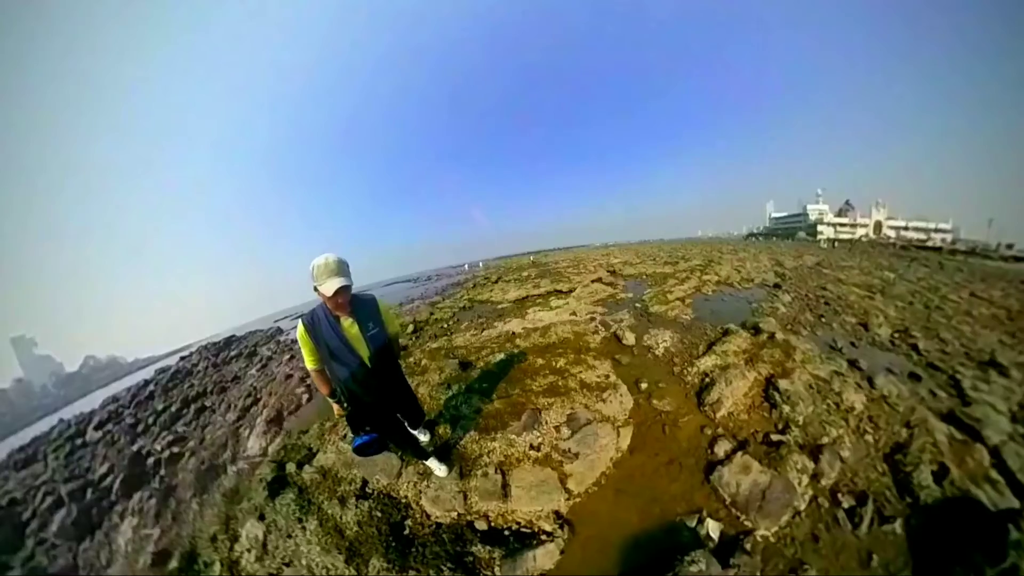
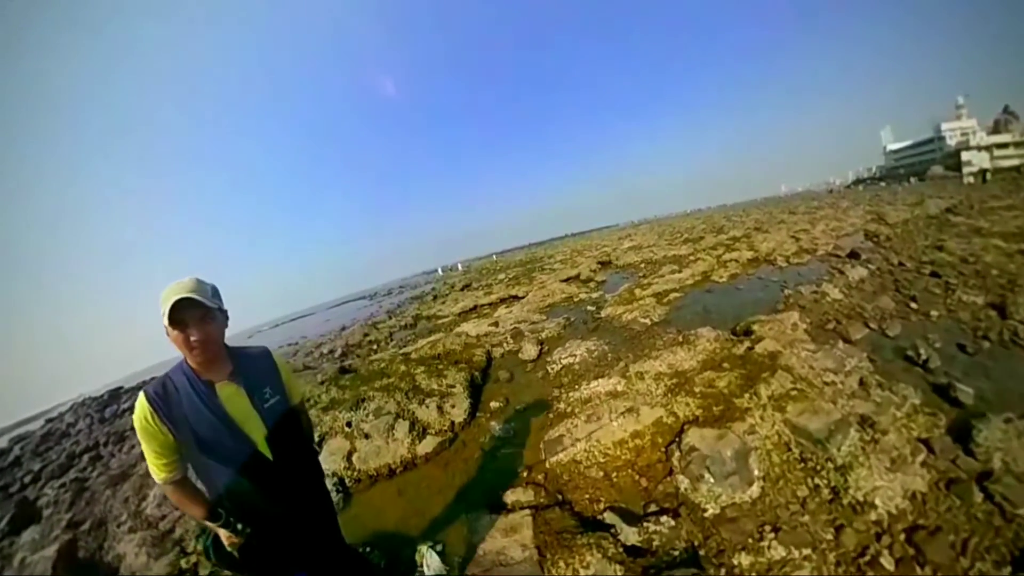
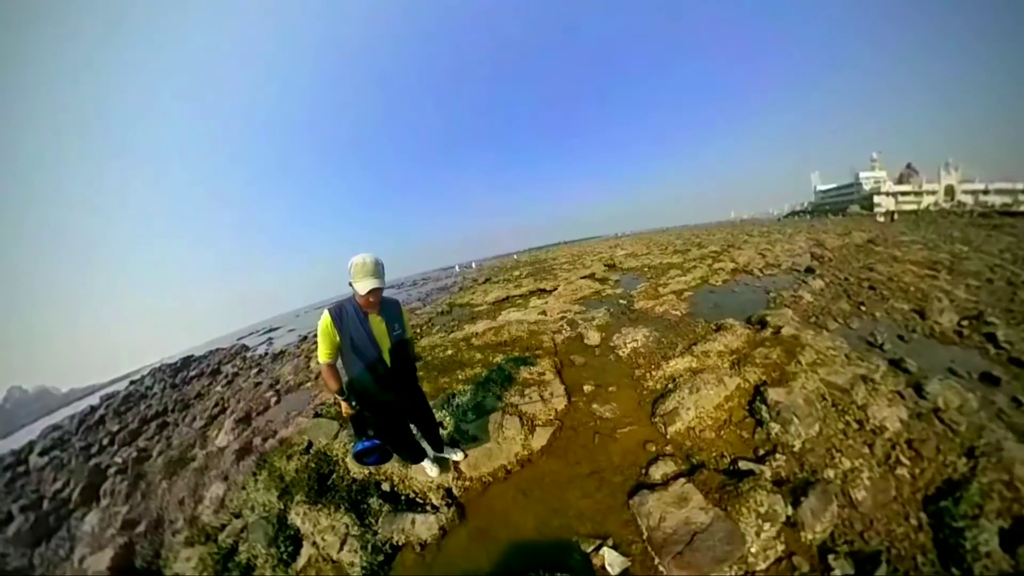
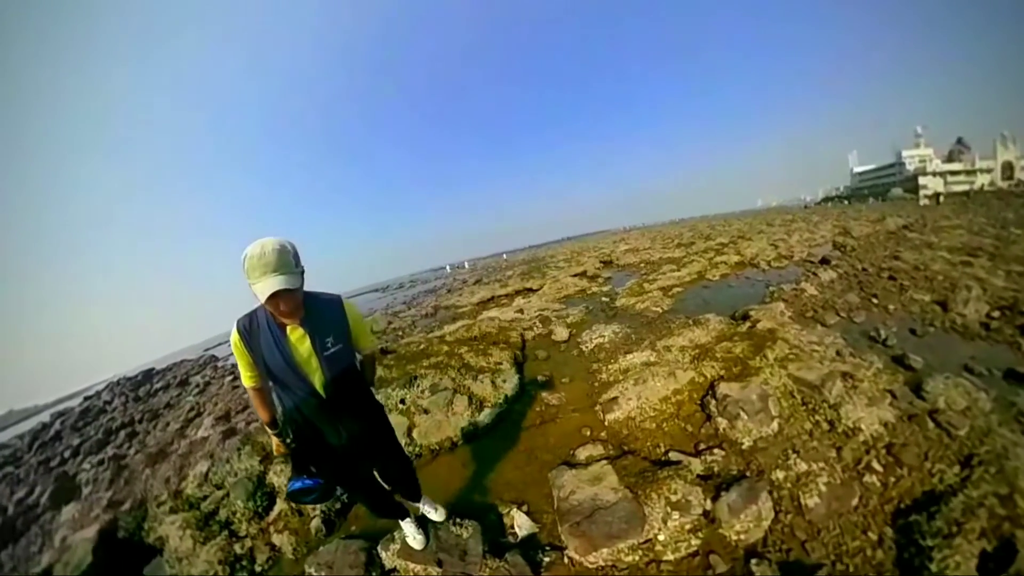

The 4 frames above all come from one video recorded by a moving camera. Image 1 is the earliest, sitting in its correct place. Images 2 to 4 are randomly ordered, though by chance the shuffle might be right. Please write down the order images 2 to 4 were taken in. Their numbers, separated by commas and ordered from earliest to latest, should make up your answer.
3, 4, 2
